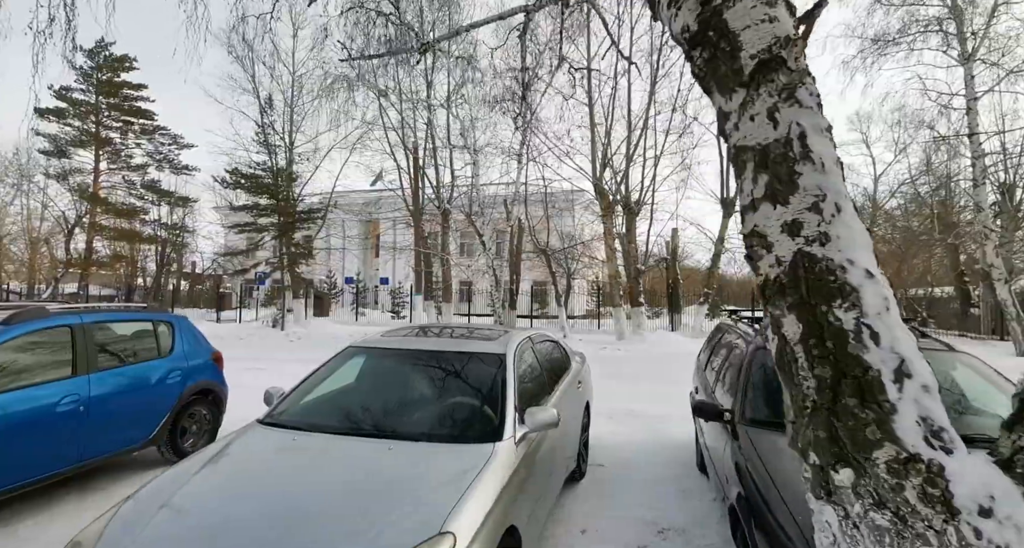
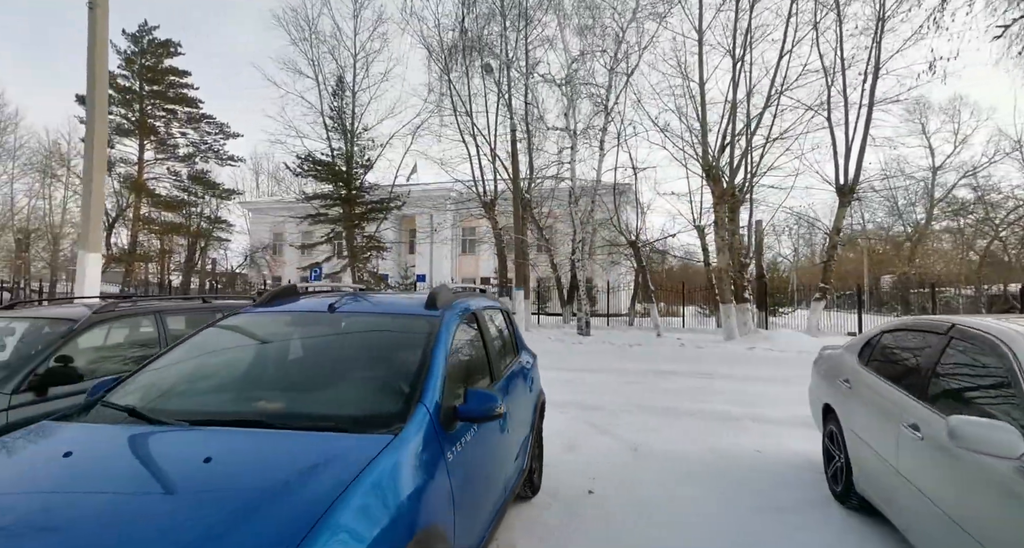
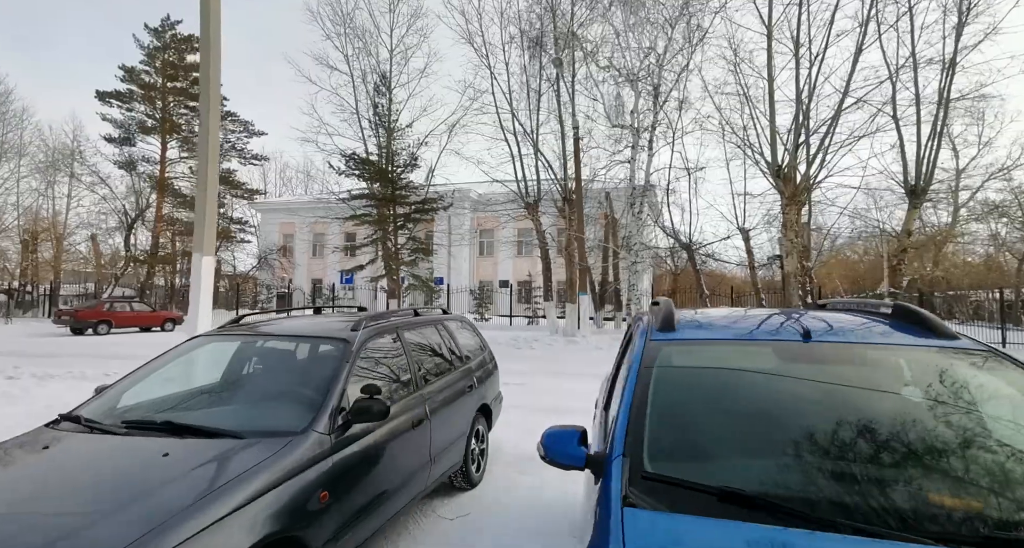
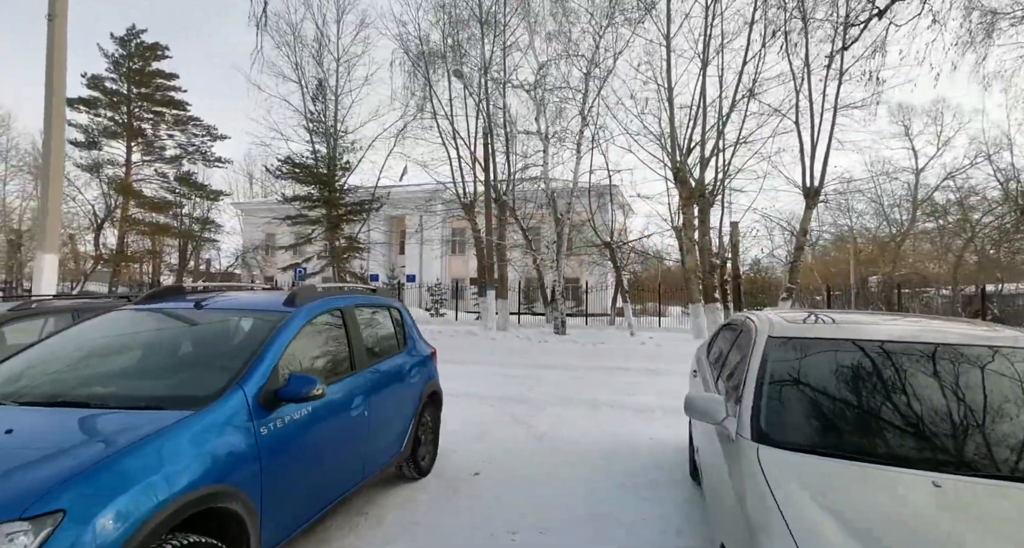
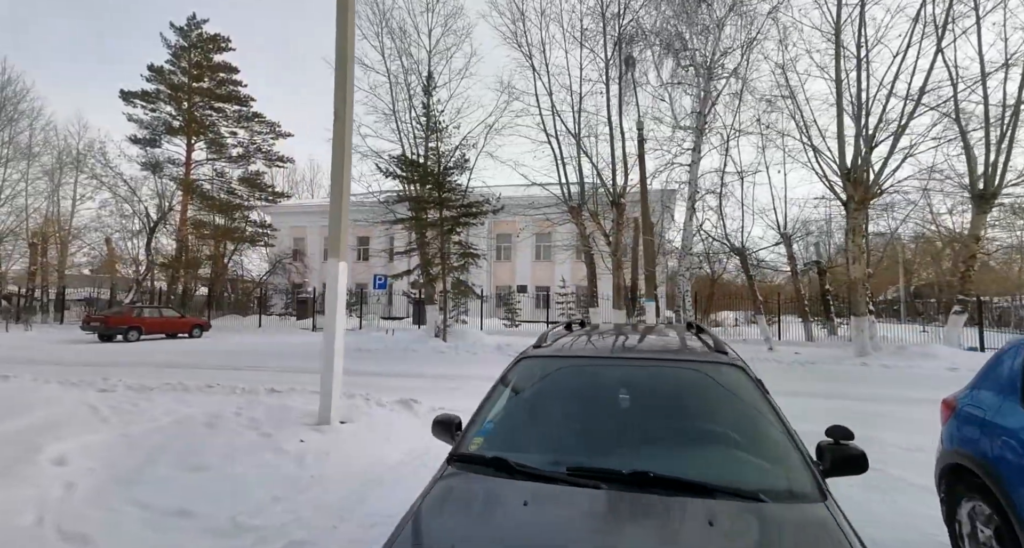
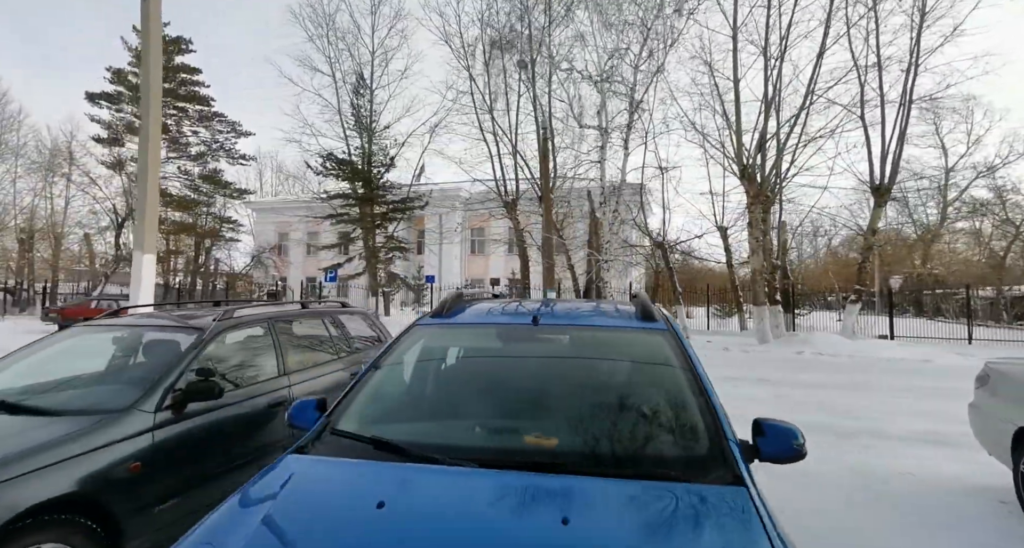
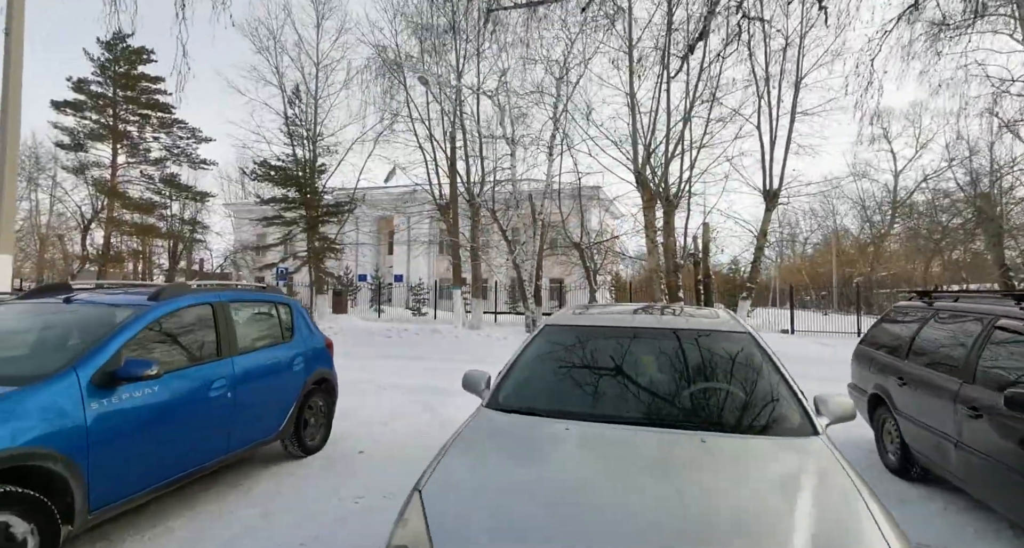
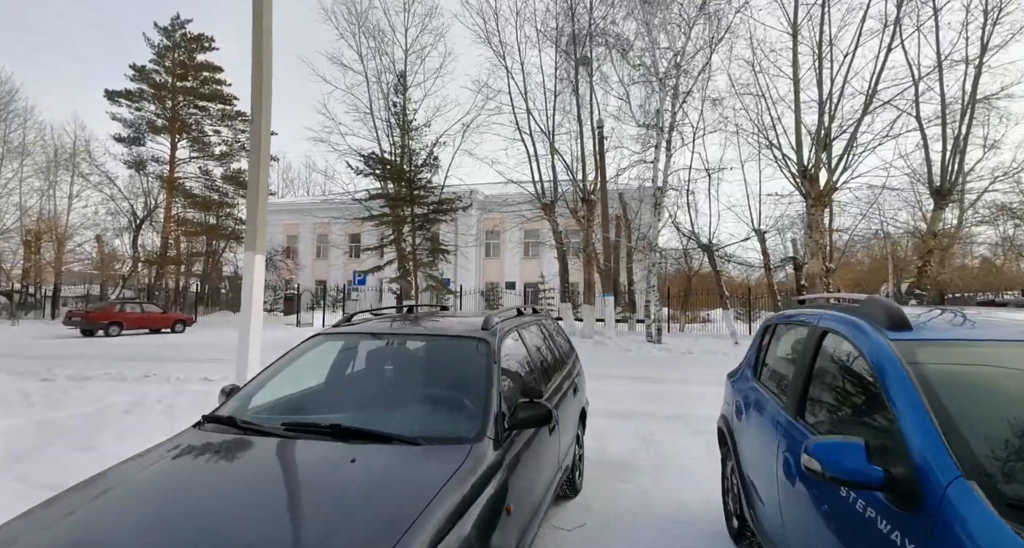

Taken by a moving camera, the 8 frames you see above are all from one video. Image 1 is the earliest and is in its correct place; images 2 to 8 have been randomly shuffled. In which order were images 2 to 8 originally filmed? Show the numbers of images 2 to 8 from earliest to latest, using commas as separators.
7, 4, 2, 6, 3, 8, 5
